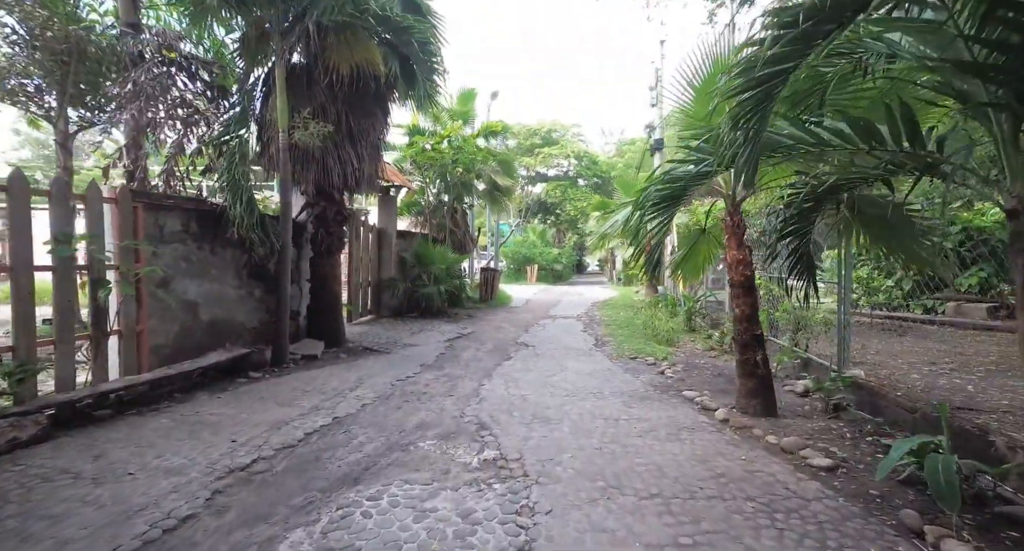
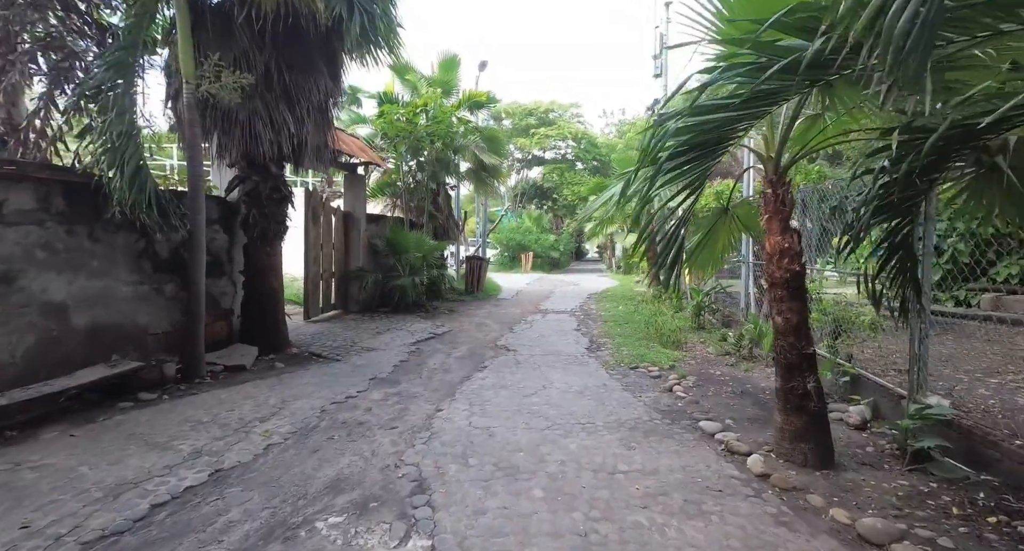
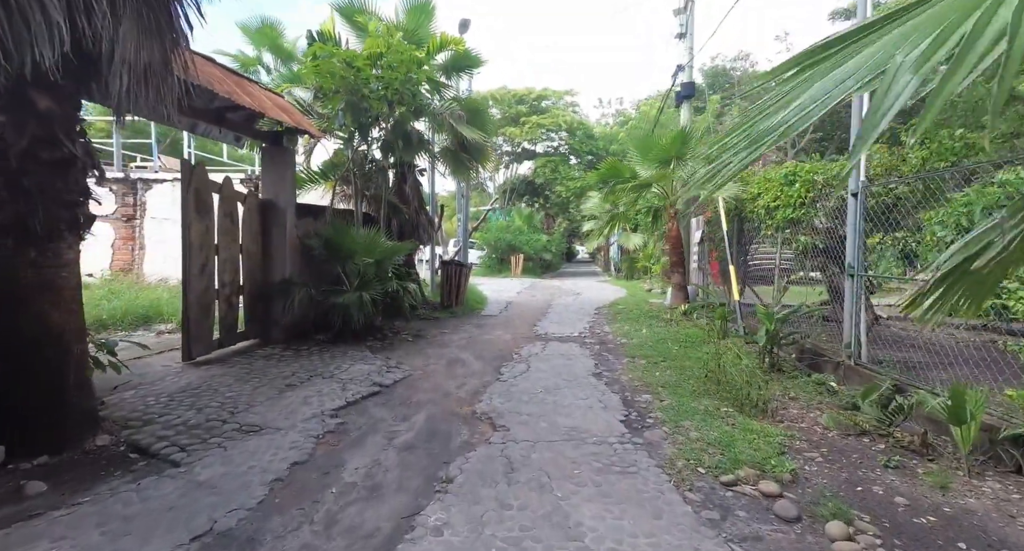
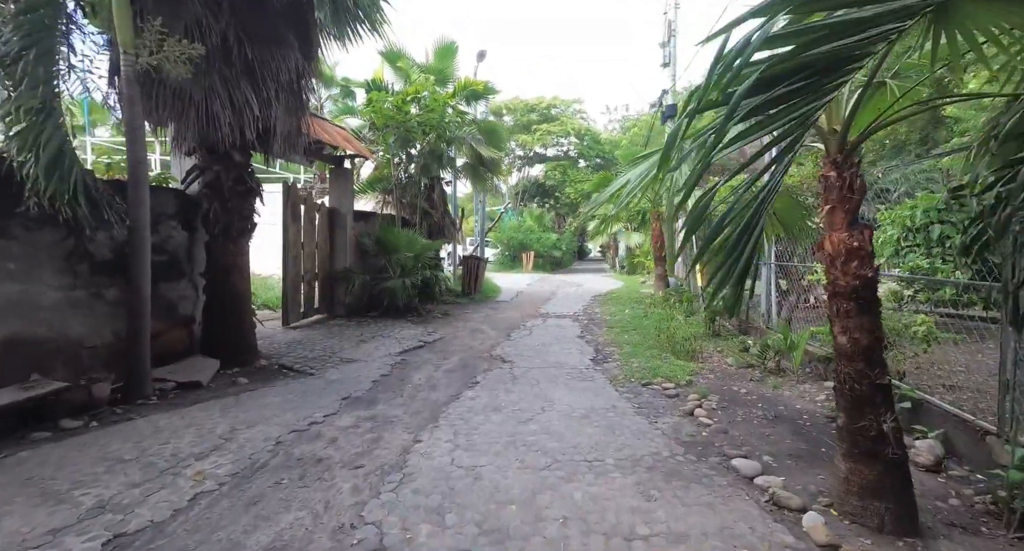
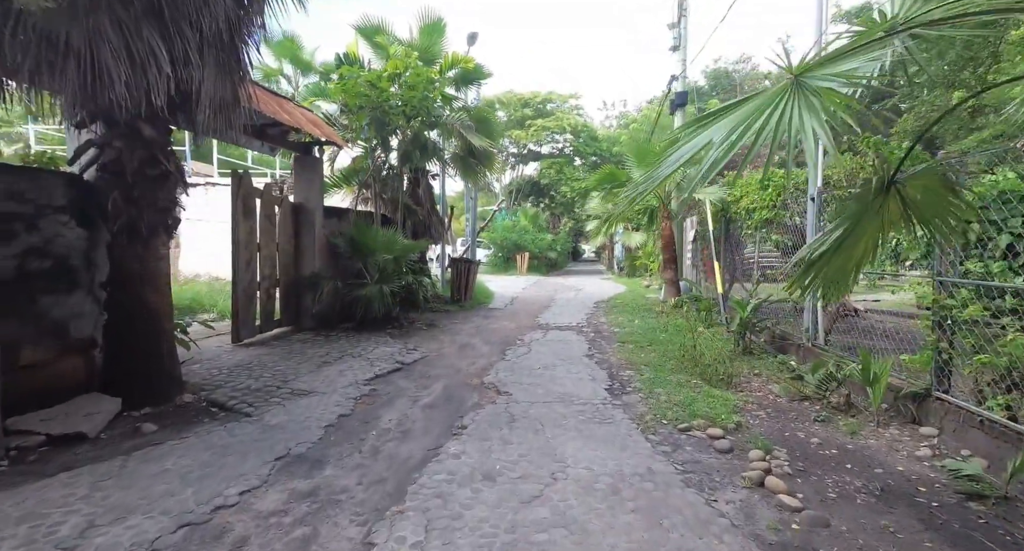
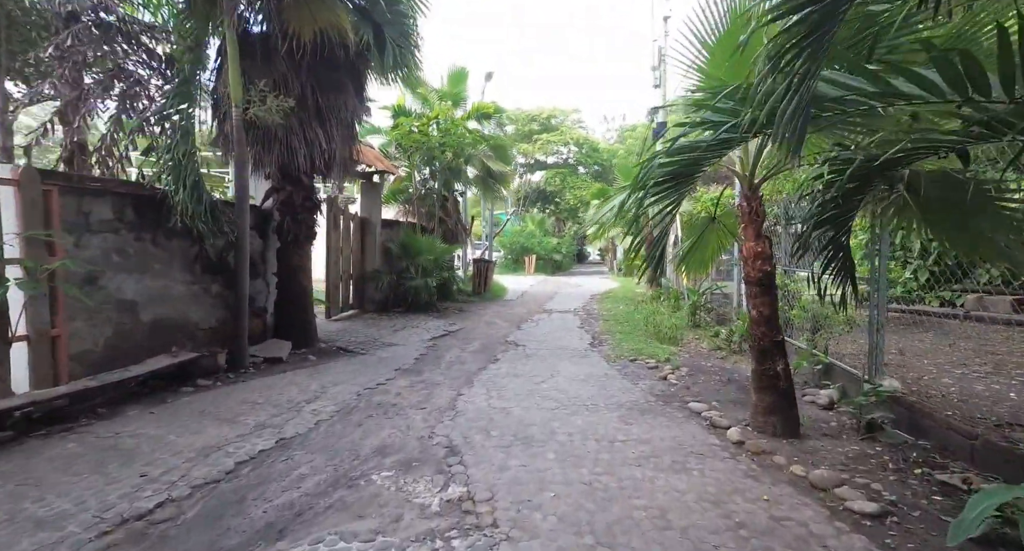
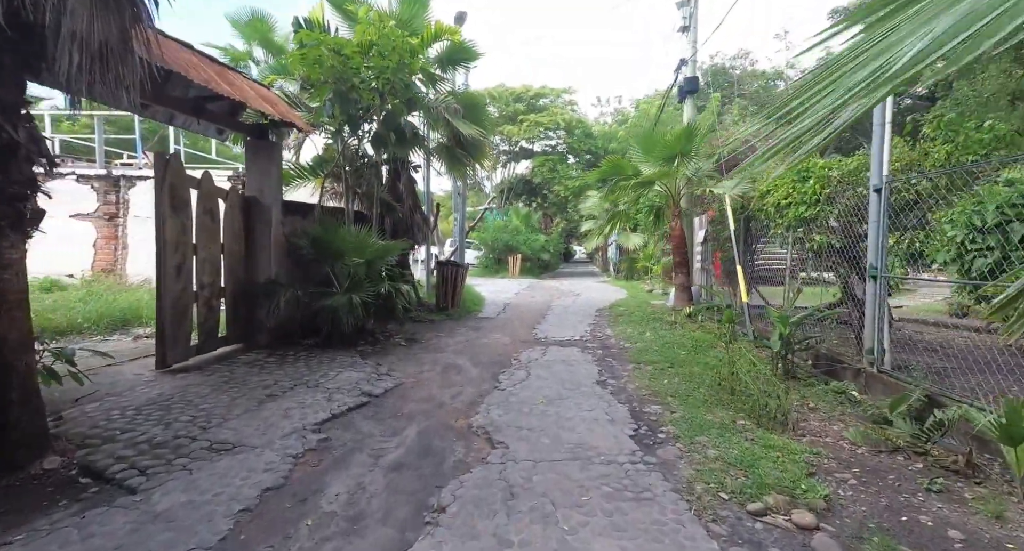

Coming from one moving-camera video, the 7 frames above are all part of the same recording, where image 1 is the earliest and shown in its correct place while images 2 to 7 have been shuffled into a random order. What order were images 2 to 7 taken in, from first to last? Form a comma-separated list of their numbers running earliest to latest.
6, 2, 4, 5, 3, 7
